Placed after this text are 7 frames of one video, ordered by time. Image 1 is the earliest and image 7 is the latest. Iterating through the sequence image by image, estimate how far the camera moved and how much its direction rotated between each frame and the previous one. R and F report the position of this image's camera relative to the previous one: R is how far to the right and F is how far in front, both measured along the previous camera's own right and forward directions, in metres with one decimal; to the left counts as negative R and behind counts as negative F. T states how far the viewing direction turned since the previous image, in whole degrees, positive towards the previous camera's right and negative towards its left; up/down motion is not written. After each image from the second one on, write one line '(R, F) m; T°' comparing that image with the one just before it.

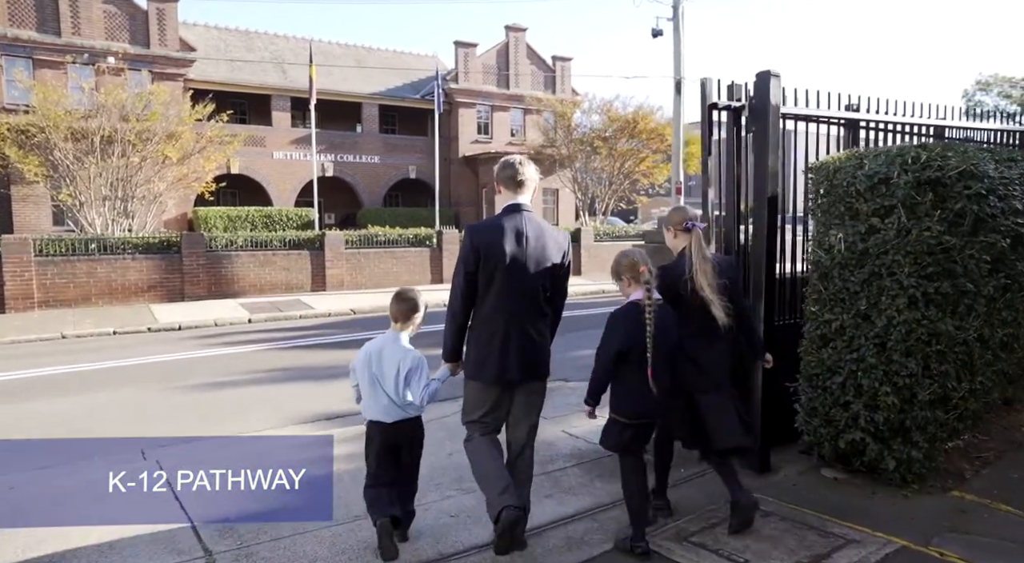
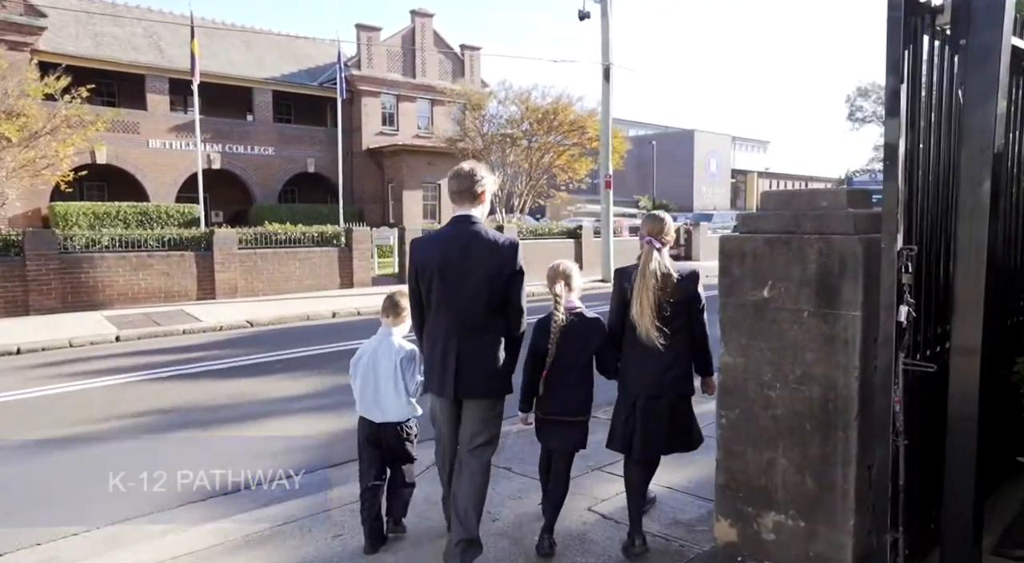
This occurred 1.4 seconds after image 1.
(-0.5, +1.8) m; +8°
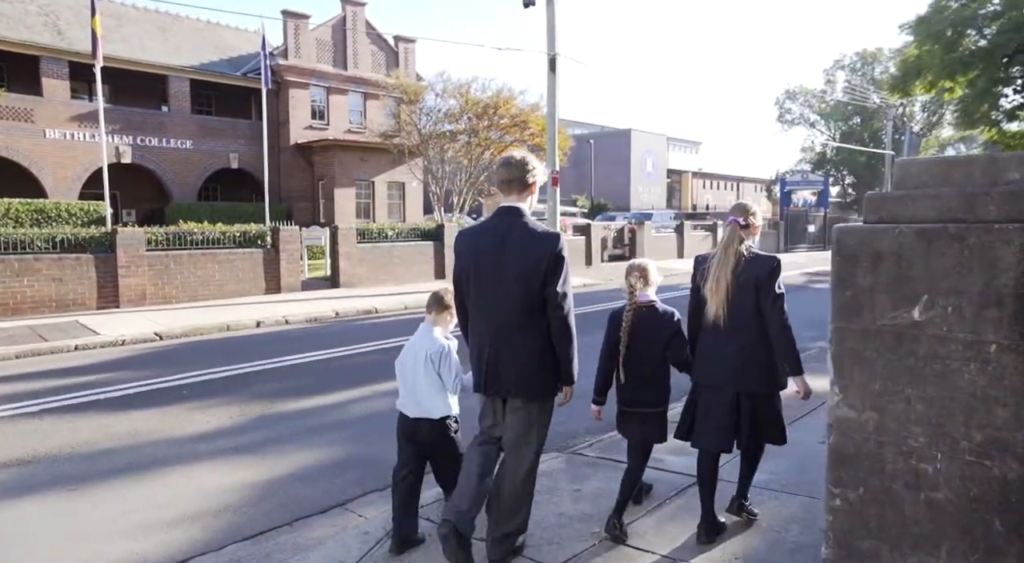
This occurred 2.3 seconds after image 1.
(-0.2, +1.1) m; +5°
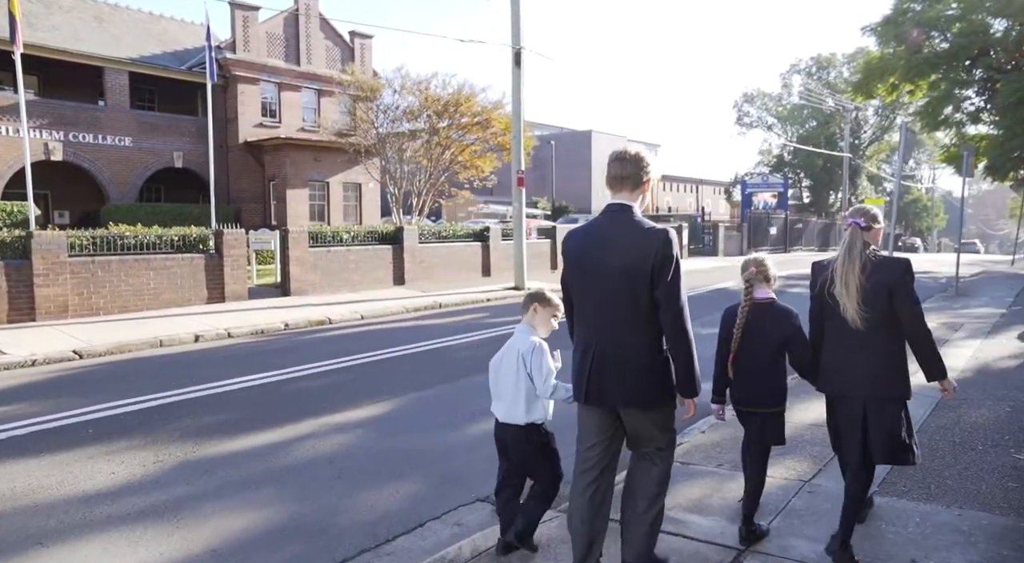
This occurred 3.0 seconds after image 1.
(-0.1, +1.0) m; +3°
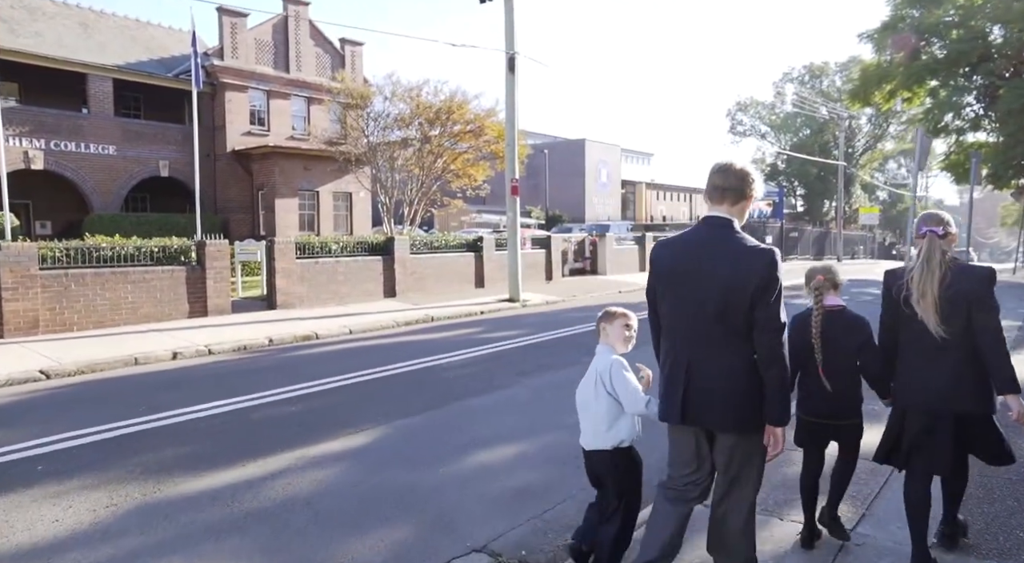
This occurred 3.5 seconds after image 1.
(0.0, +0.5) m; +1°
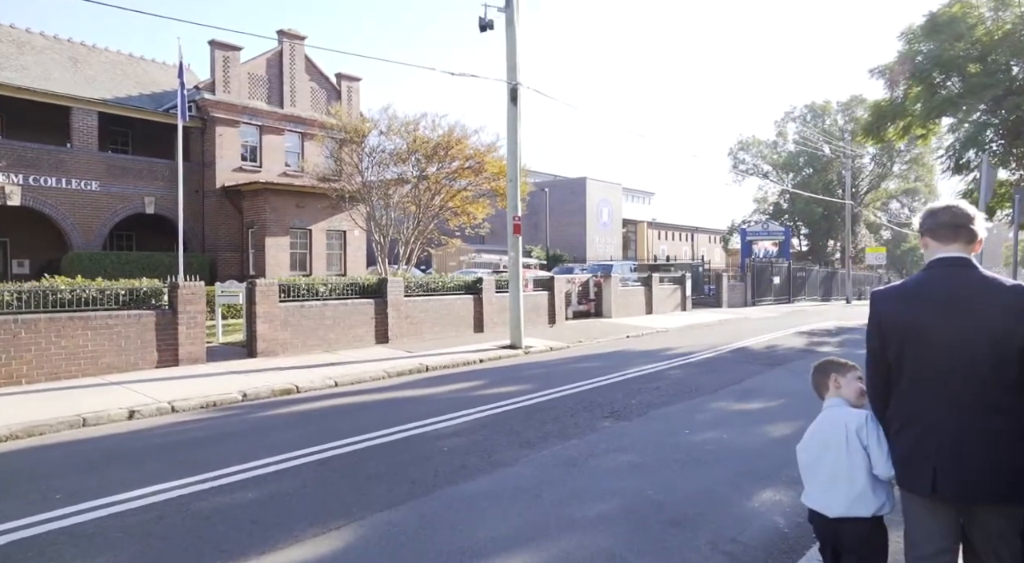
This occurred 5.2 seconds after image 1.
(-0.1, +1.3) m; 0°
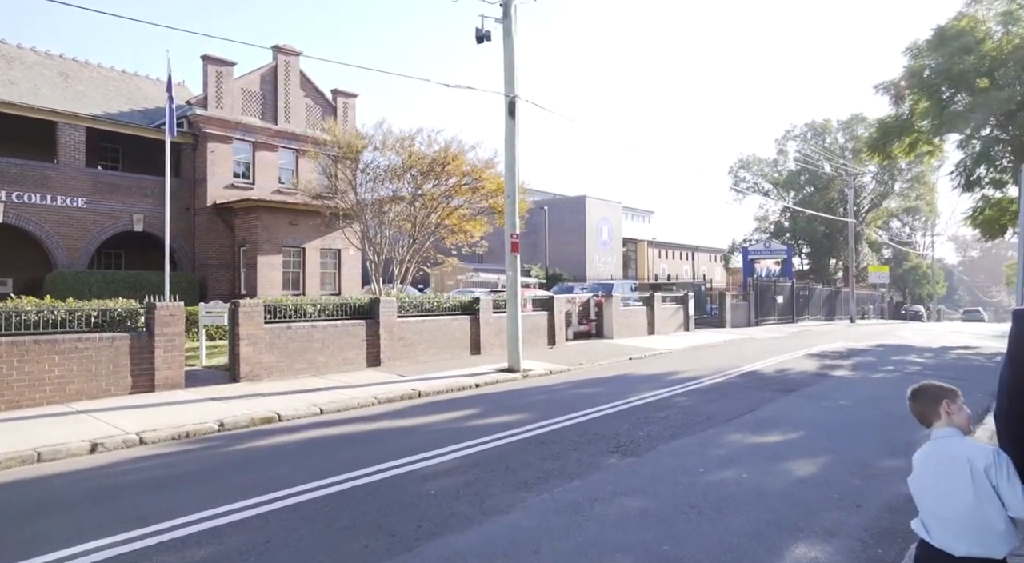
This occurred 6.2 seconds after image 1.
(0.0, +0.7) m; 0°
